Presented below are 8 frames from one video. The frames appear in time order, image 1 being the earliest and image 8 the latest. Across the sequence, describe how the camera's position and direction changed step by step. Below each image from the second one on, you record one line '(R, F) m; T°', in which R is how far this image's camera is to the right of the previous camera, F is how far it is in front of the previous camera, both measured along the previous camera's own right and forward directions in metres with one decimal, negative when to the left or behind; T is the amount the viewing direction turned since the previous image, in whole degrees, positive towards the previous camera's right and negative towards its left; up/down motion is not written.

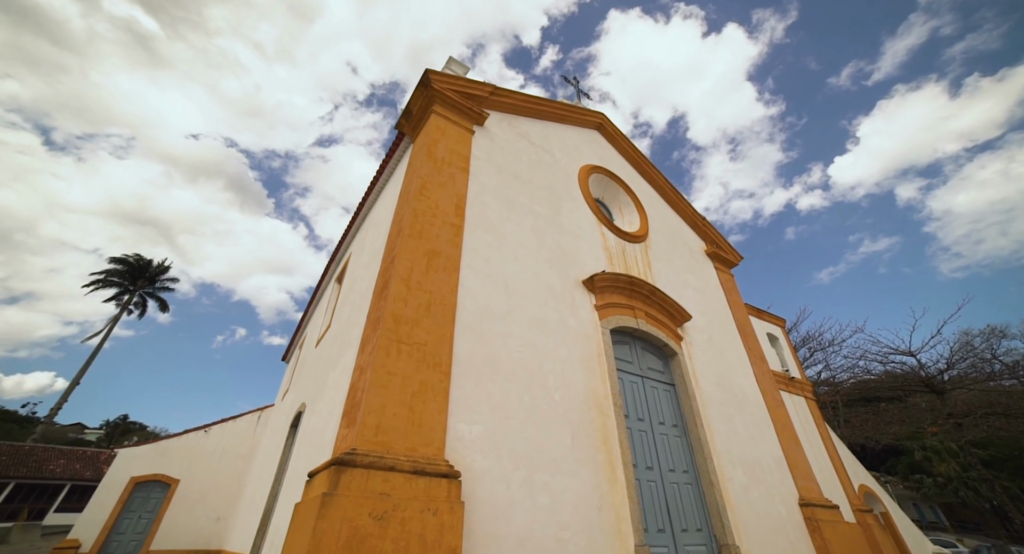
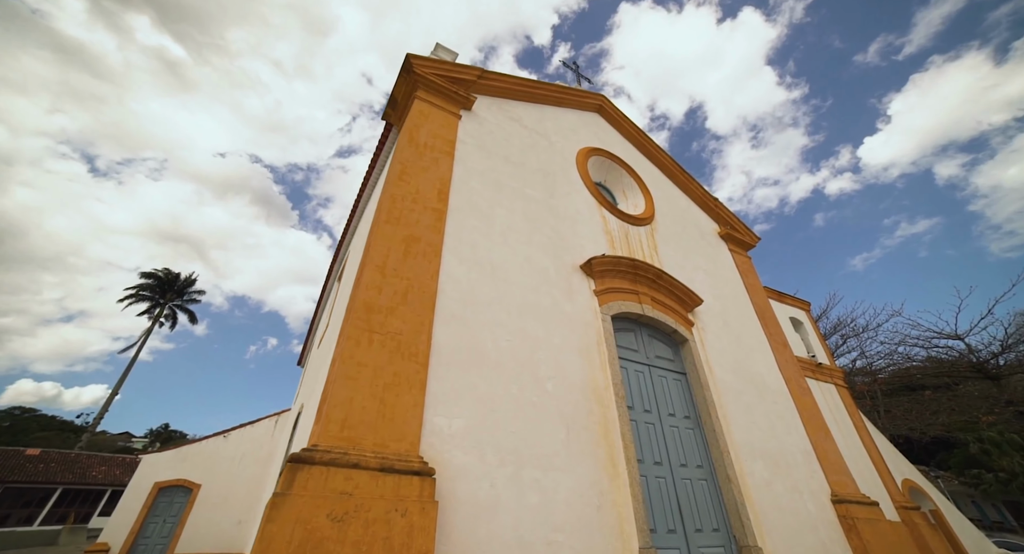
(+0.4, +0.3) m; -3°
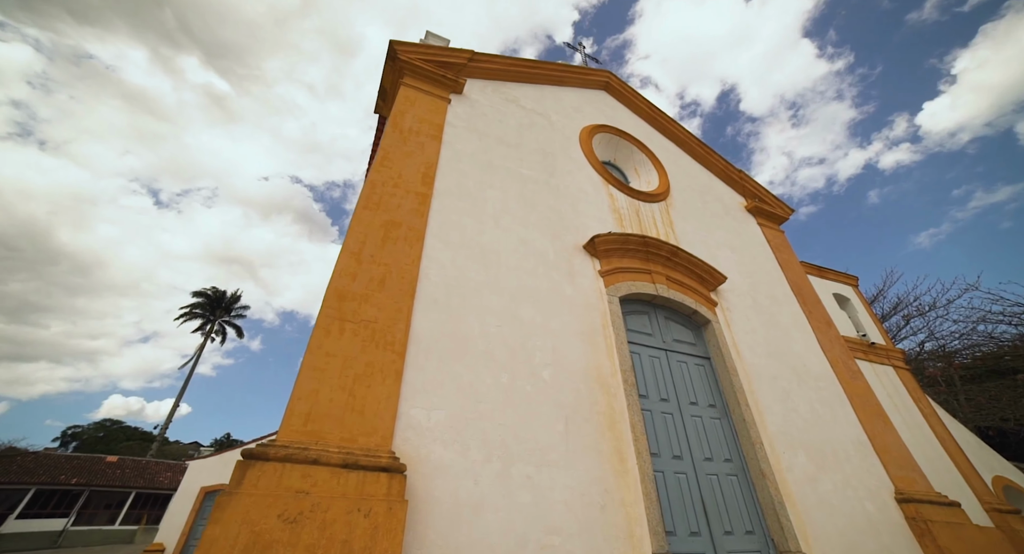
(+0.4, +0.3) m; -5°
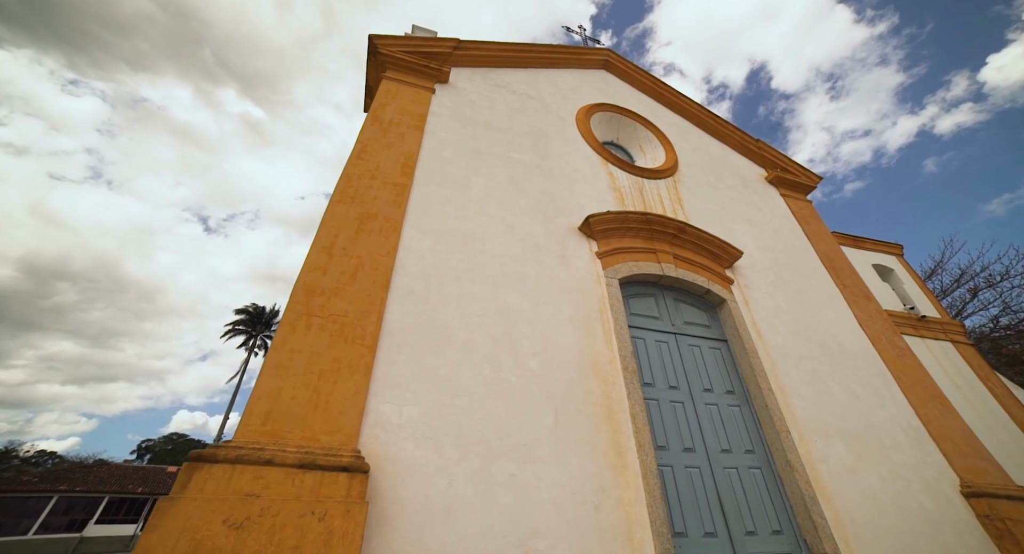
(+0.5, +0.3) m; -5°
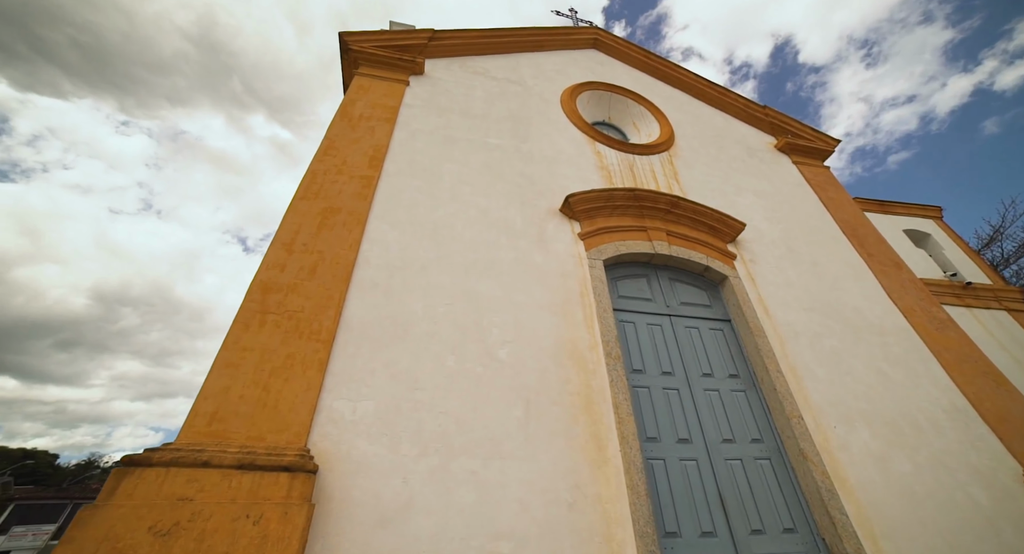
(+0.5, +0.2) m; -4°
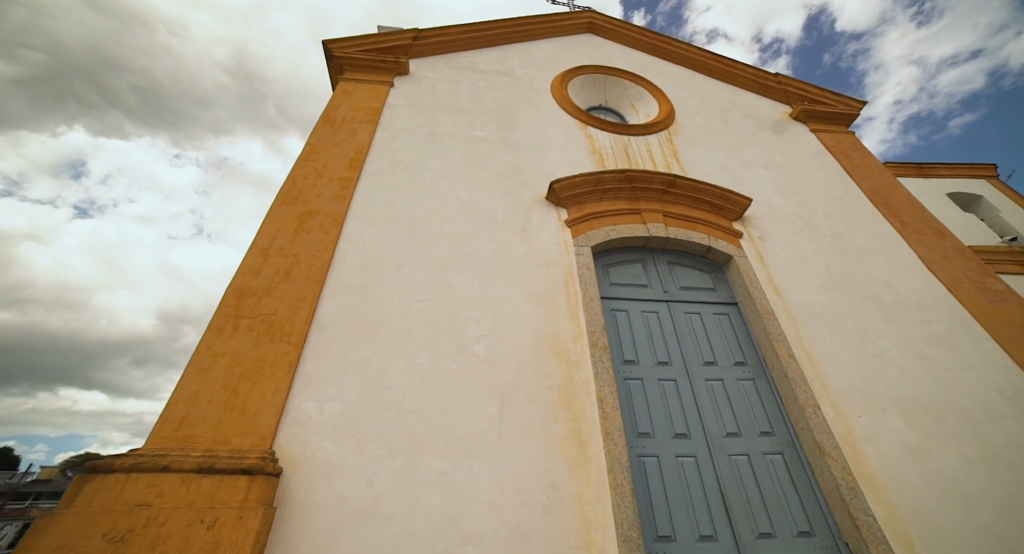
(+0.5, +0.2) m; -5°
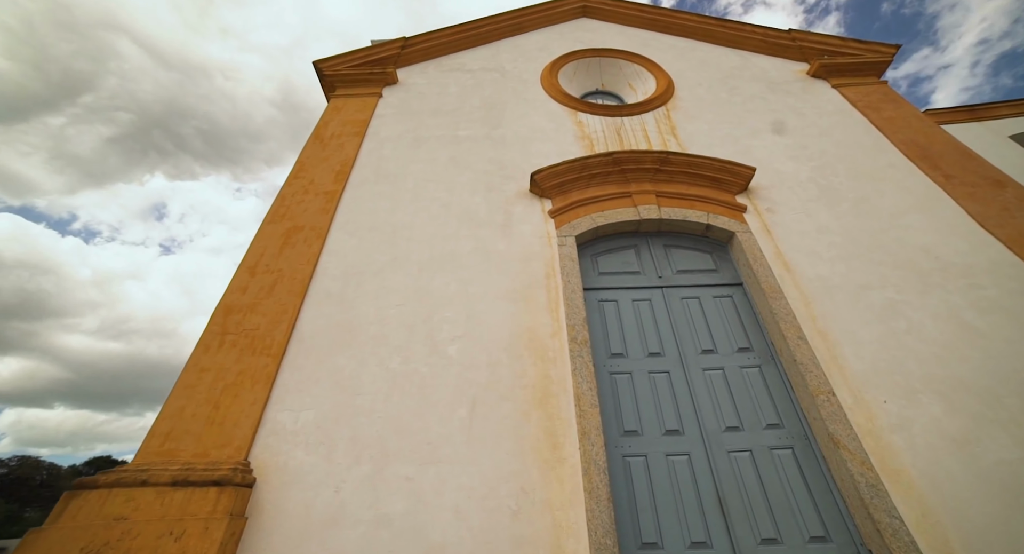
(+0.6, +0.1) m; -7°
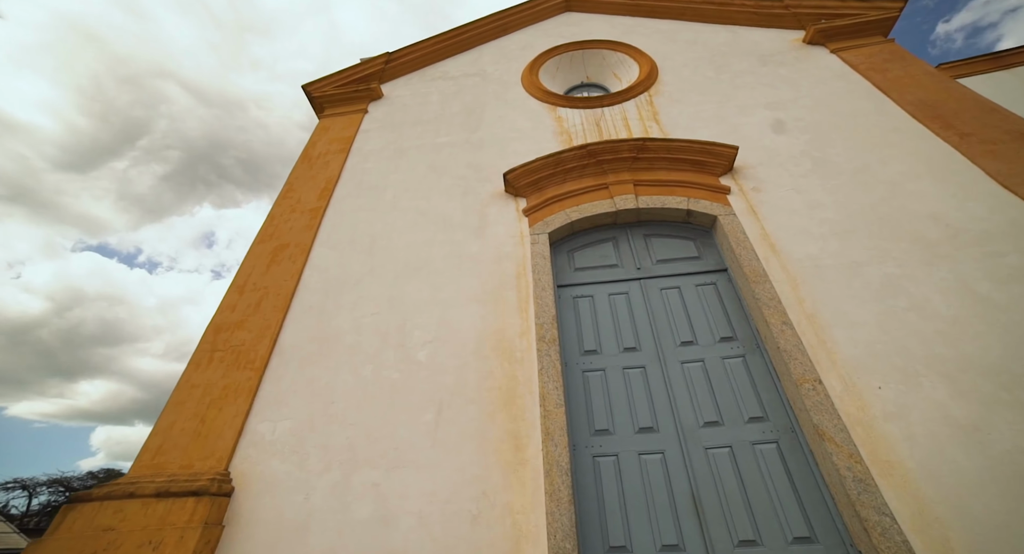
(+0.5, +0.1) m; -5°
